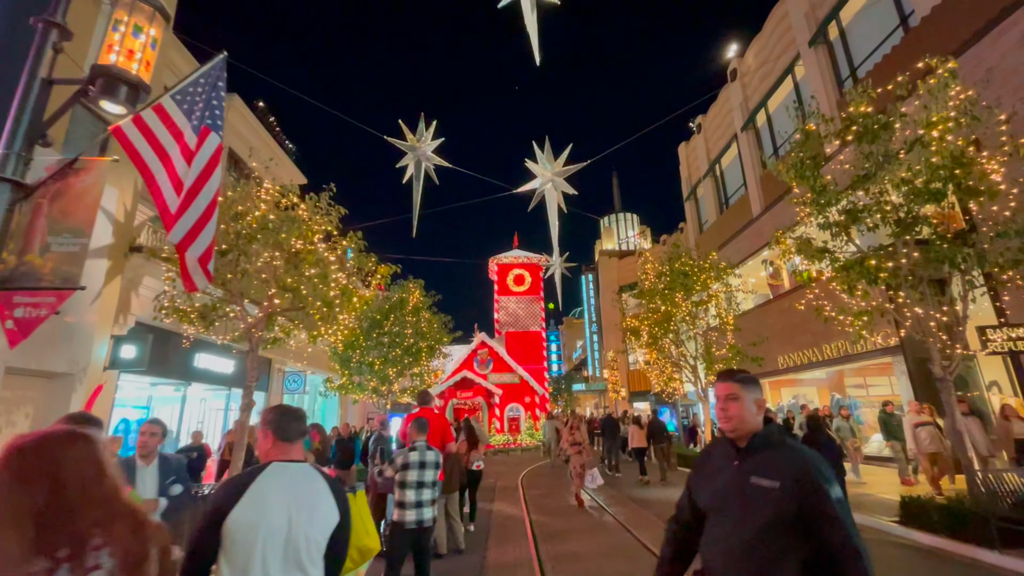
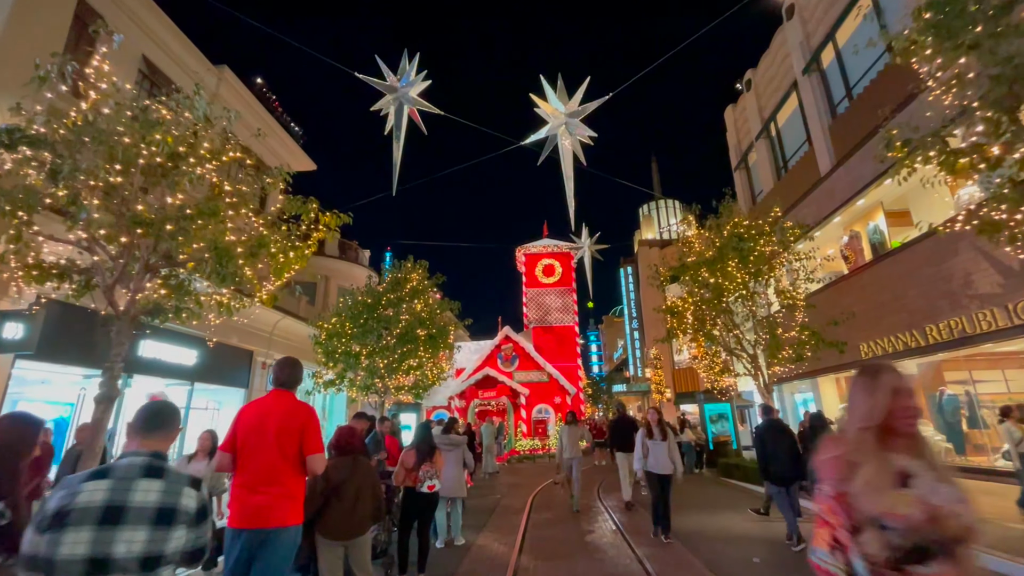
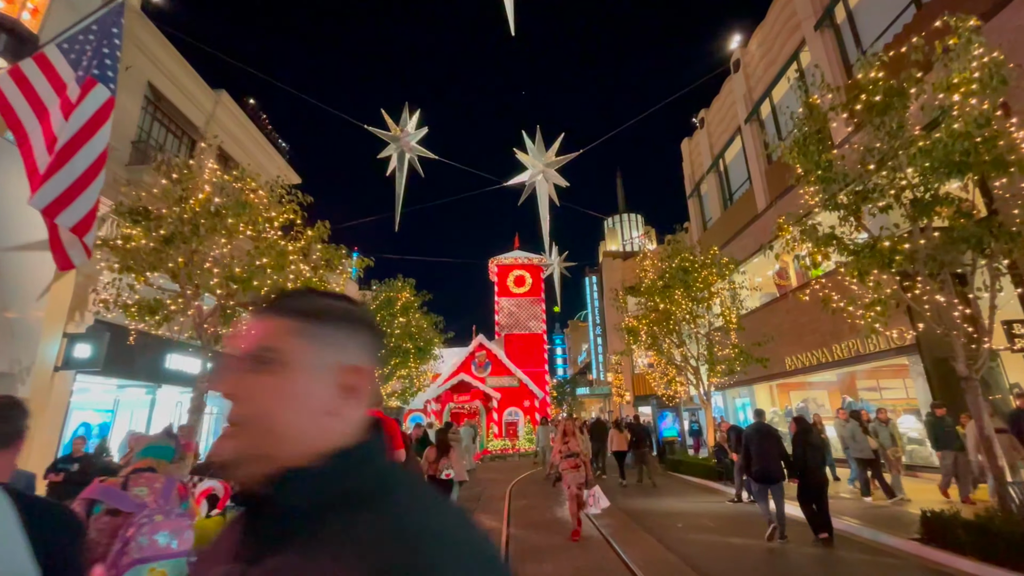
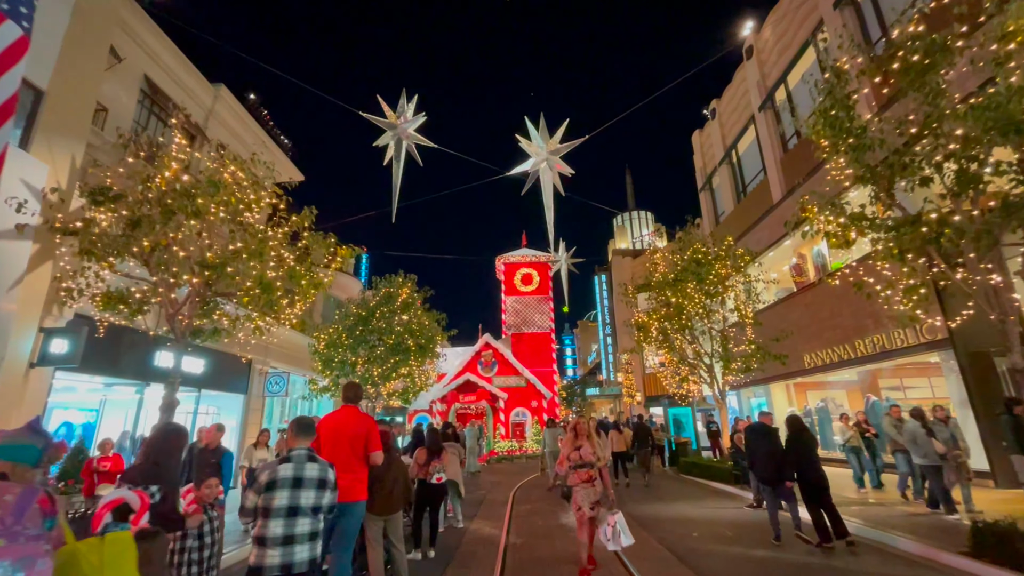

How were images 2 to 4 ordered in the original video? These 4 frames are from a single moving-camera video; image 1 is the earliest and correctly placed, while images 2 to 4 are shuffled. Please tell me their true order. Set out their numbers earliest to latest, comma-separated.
3, 4, 2
